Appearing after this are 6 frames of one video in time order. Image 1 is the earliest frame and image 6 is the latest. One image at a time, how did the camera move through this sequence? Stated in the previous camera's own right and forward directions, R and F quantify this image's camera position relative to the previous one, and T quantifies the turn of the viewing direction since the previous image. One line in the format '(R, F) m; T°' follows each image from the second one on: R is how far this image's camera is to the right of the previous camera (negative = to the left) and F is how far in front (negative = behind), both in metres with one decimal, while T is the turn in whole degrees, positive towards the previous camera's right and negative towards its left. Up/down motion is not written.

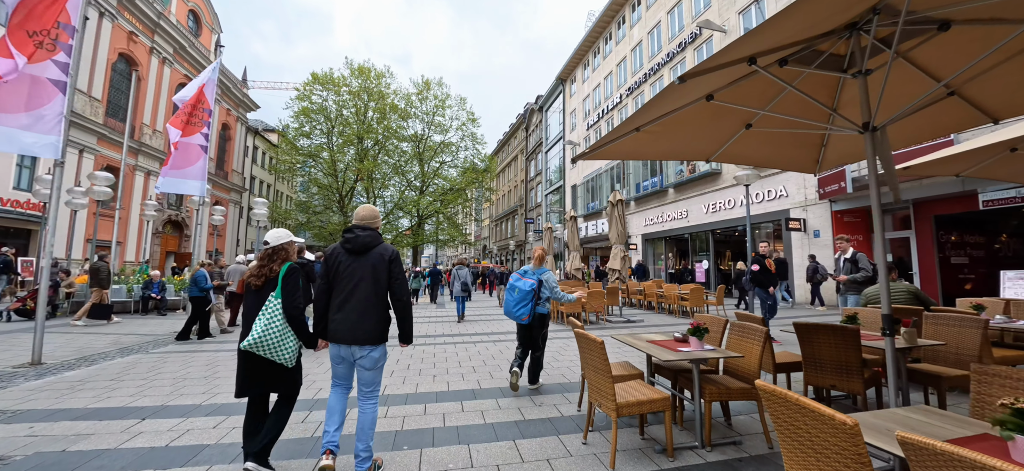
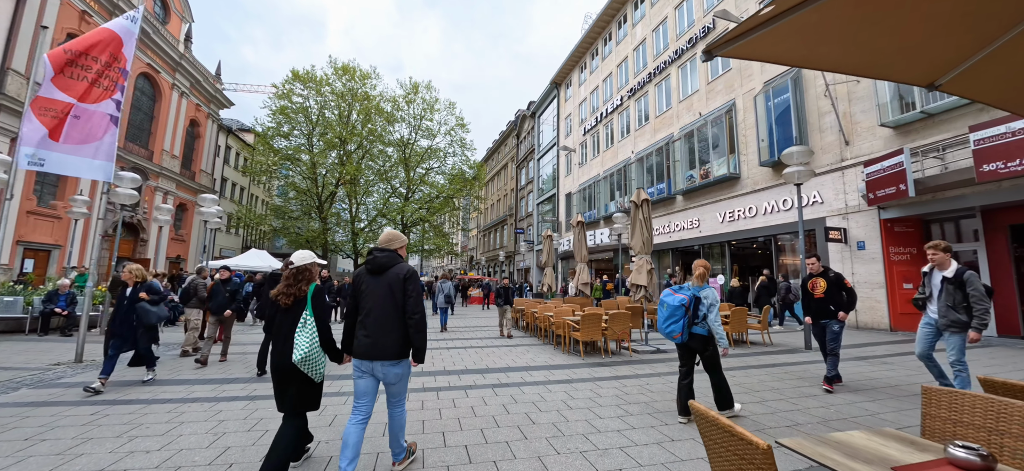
(-0.3, +2.1) m; +2°
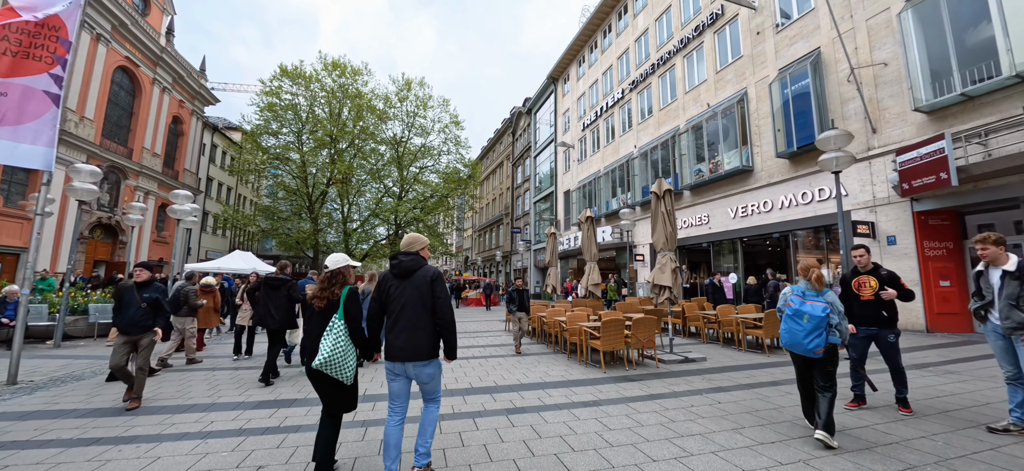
(-0.3, +1.0) m; +1°
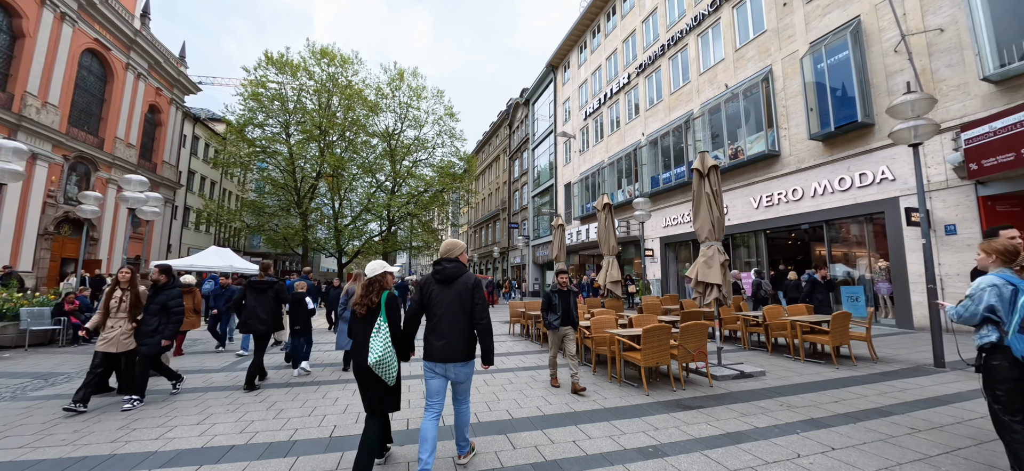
(-0.3, +1.4) m; +1°
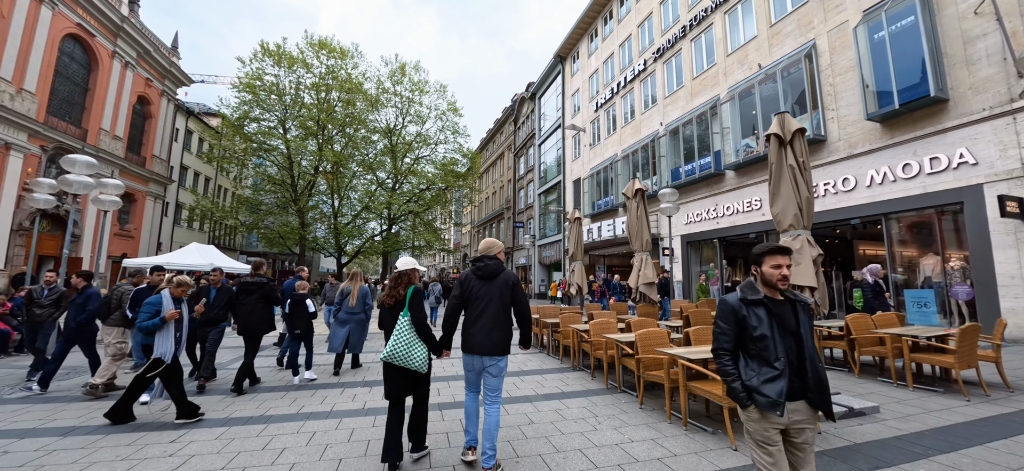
(-0.2, +1.5) m; 0°
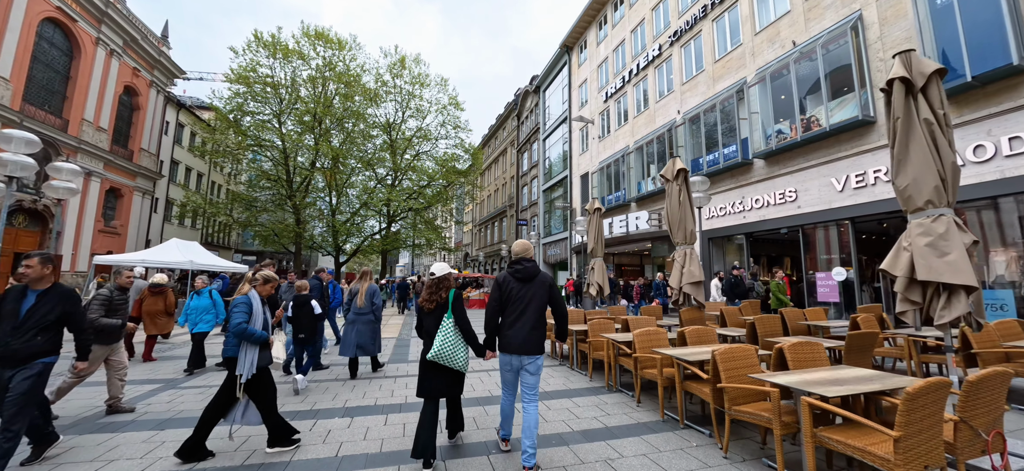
(-0.3, +1.3) m; 0°
